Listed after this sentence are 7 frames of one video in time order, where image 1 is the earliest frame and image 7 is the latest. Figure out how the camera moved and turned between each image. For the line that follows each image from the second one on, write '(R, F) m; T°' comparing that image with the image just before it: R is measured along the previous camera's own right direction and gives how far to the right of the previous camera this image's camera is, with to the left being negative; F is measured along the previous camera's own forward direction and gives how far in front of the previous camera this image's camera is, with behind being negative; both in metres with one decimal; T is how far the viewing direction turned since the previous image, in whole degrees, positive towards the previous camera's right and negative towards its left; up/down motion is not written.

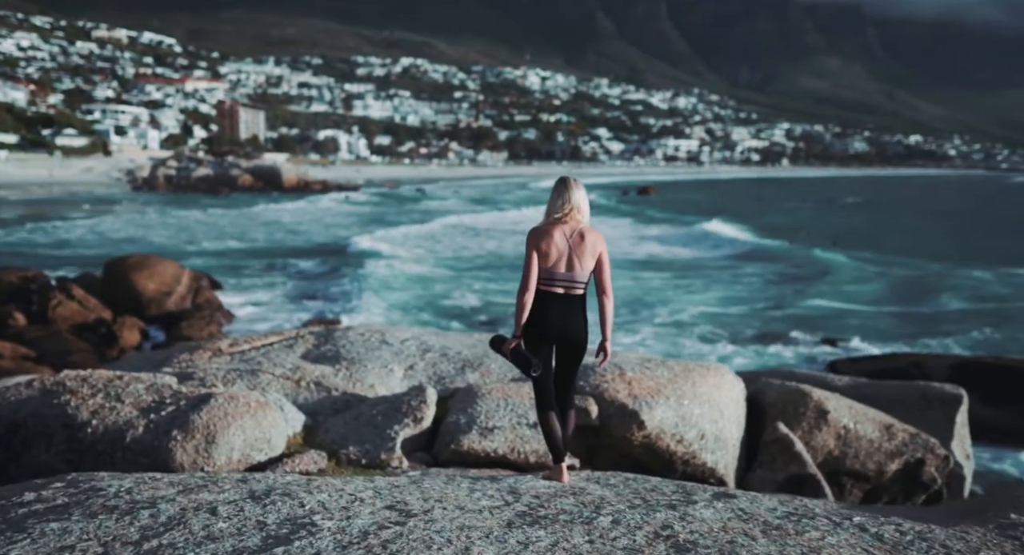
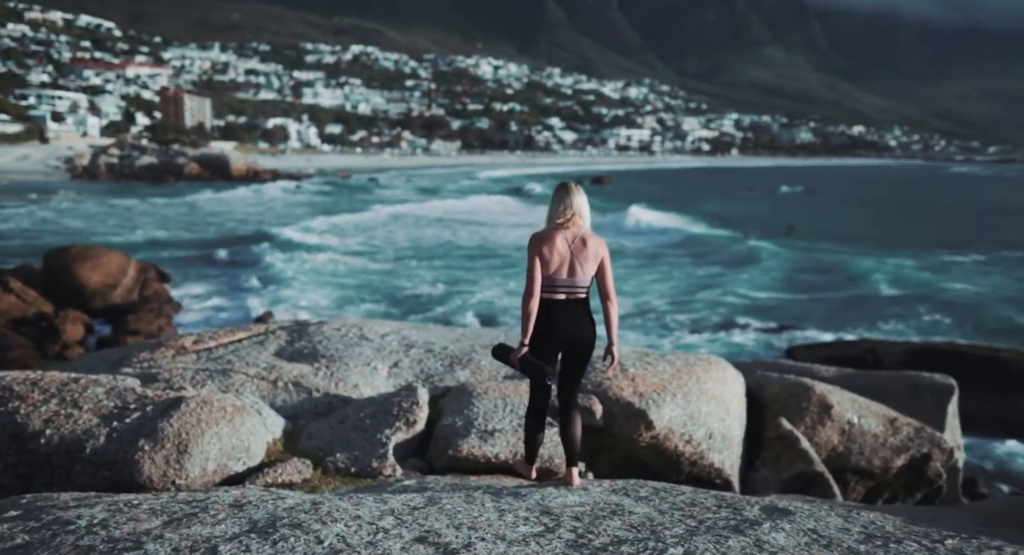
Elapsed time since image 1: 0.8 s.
(-0.3, +0.4) m; +3°
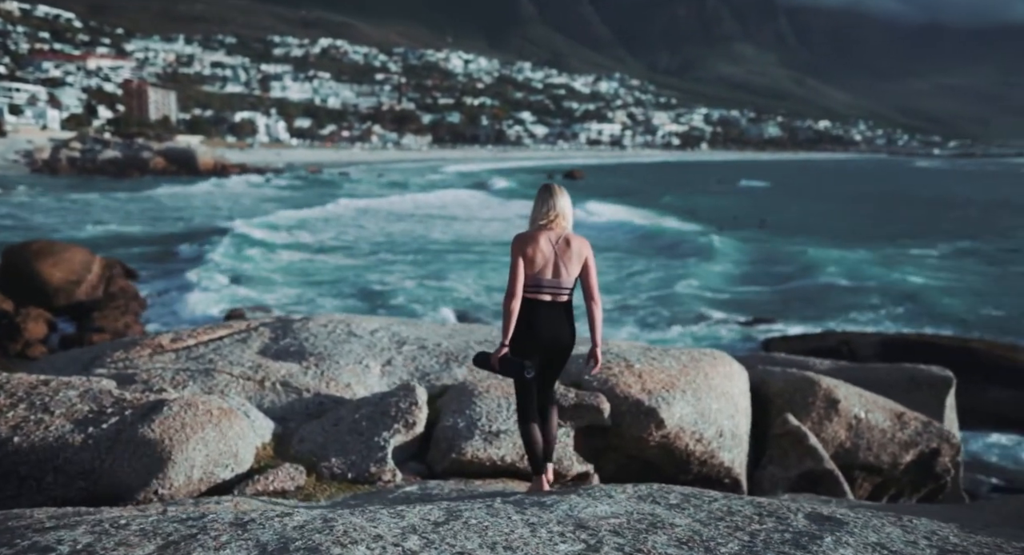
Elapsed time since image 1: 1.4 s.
(-0.2, +0.3) m; +2°
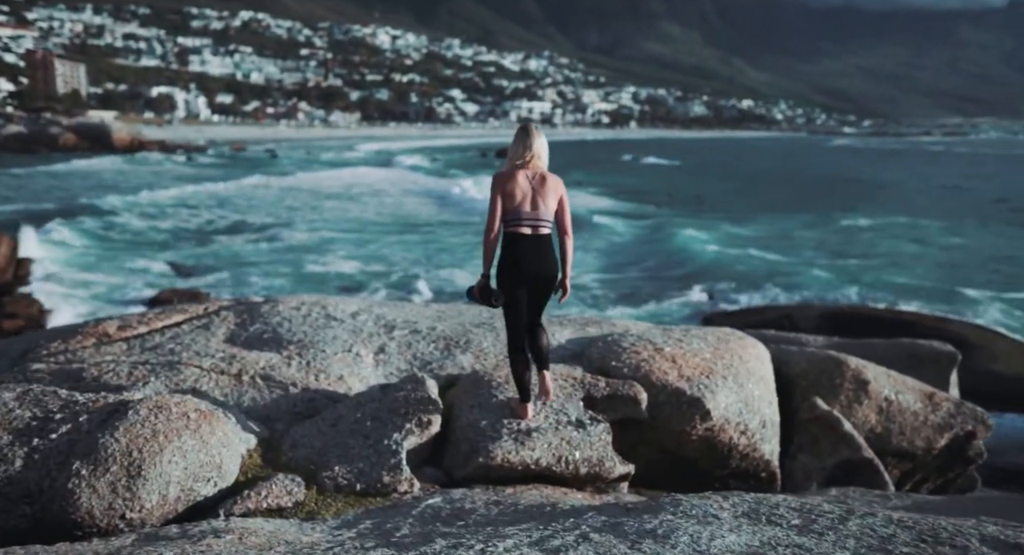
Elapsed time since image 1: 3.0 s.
(-0.4, +0.7) m; +5°
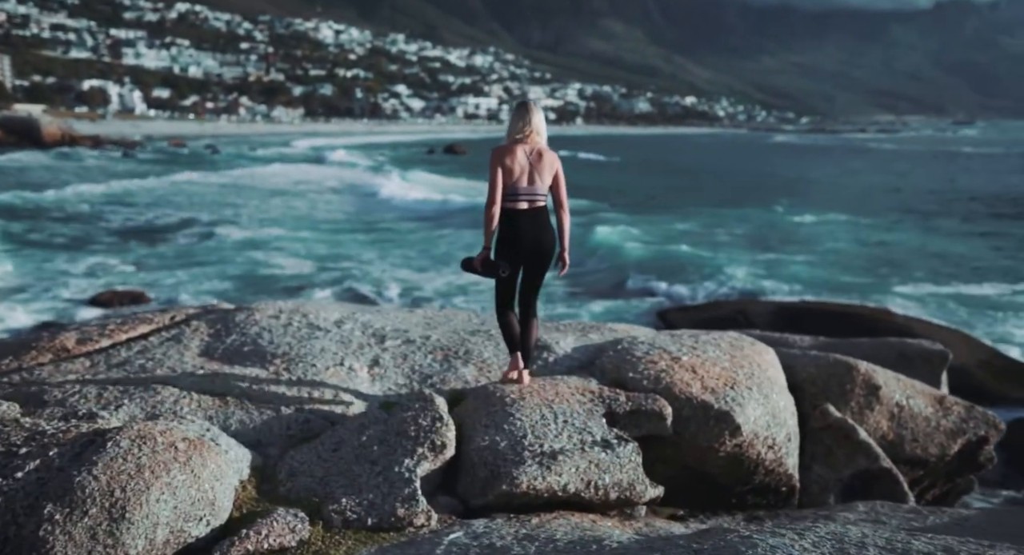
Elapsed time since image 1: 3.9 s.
(-0.3, +0.4) m; +3°
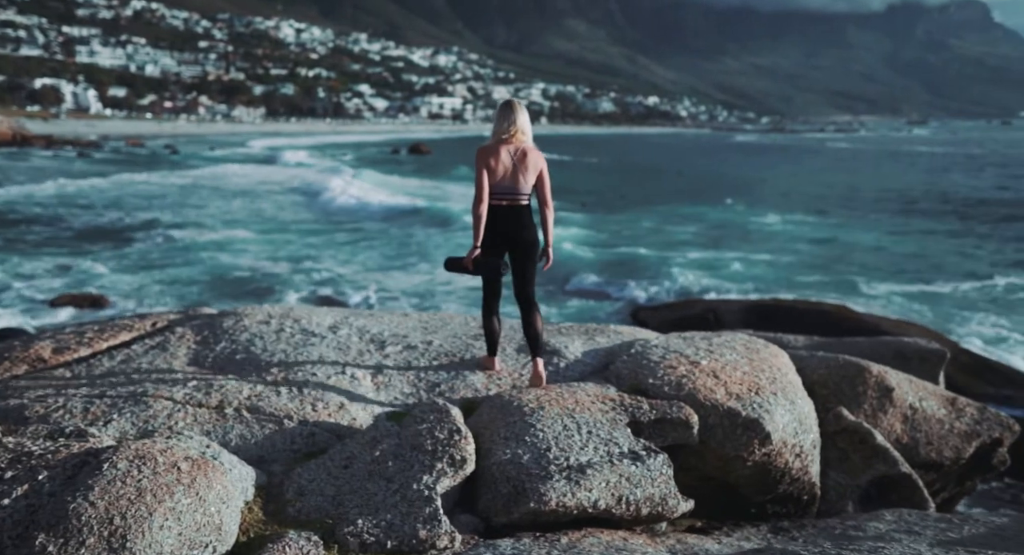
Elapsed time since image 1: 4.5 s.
(-0.2, +0.2) m; +2°
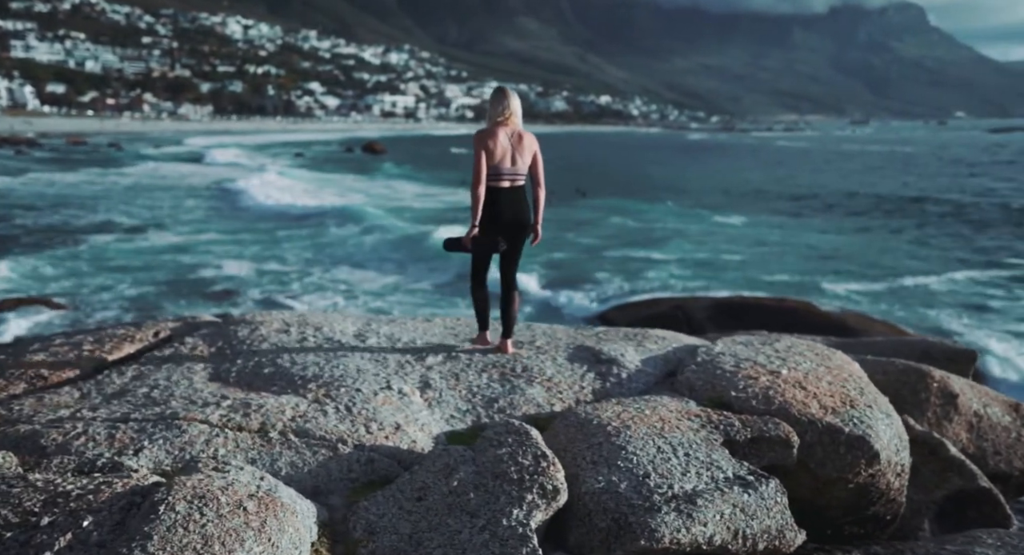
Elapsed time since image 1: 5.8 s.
(-0.5, +0.4) m; +3°
